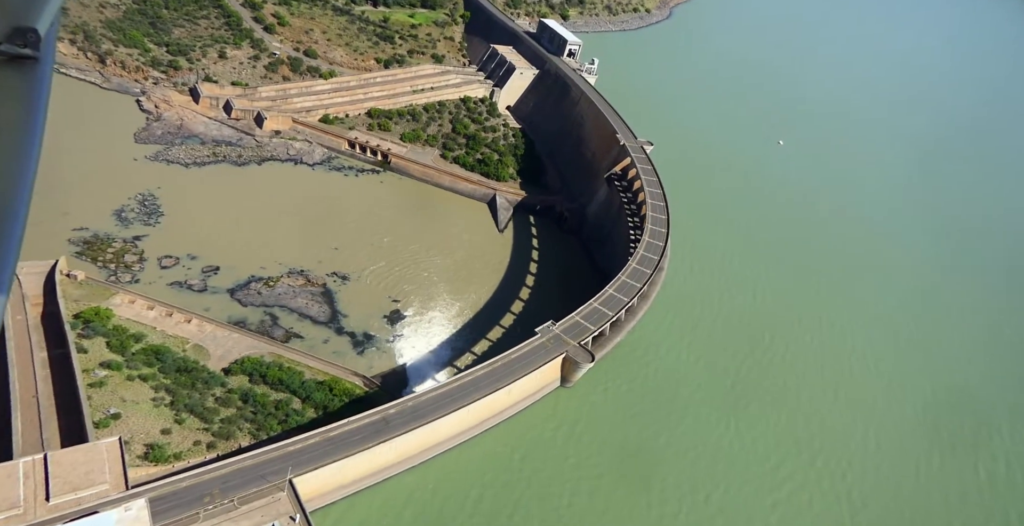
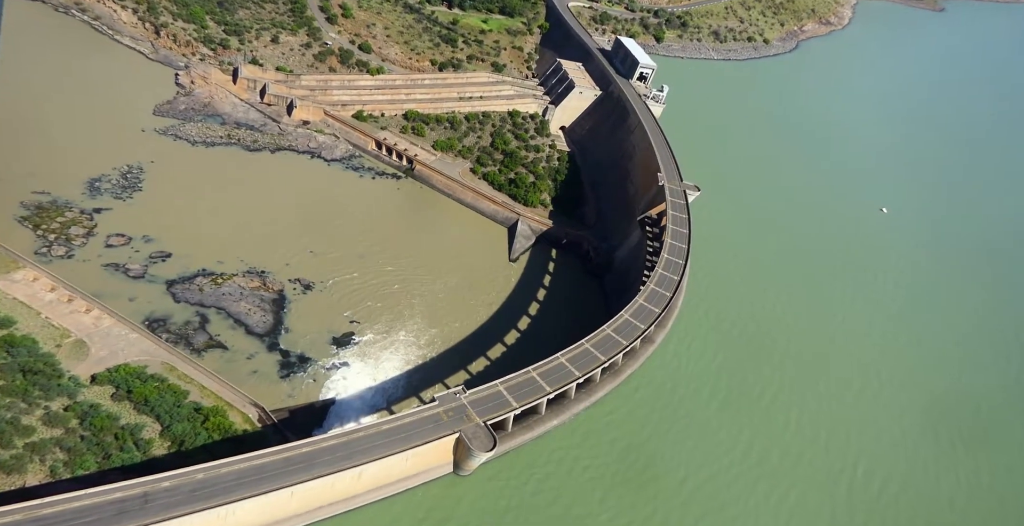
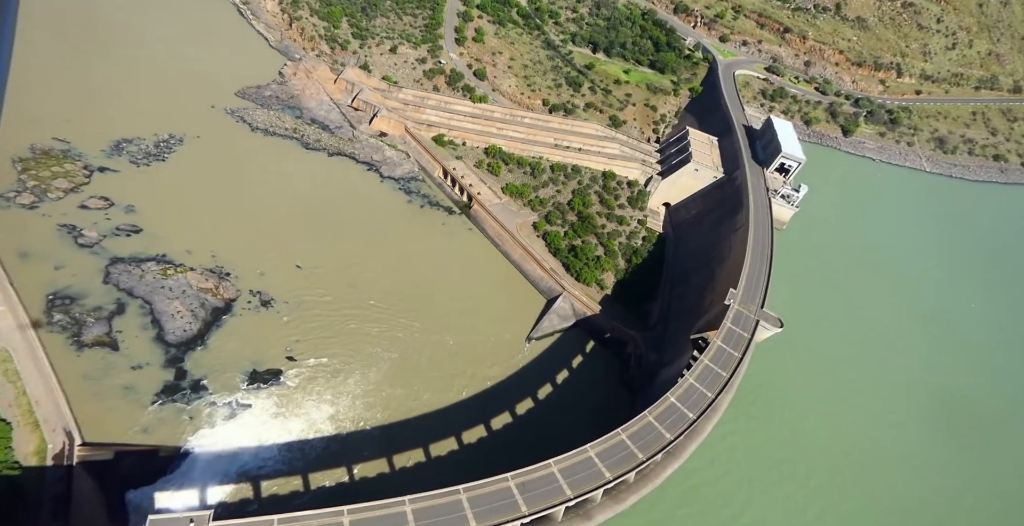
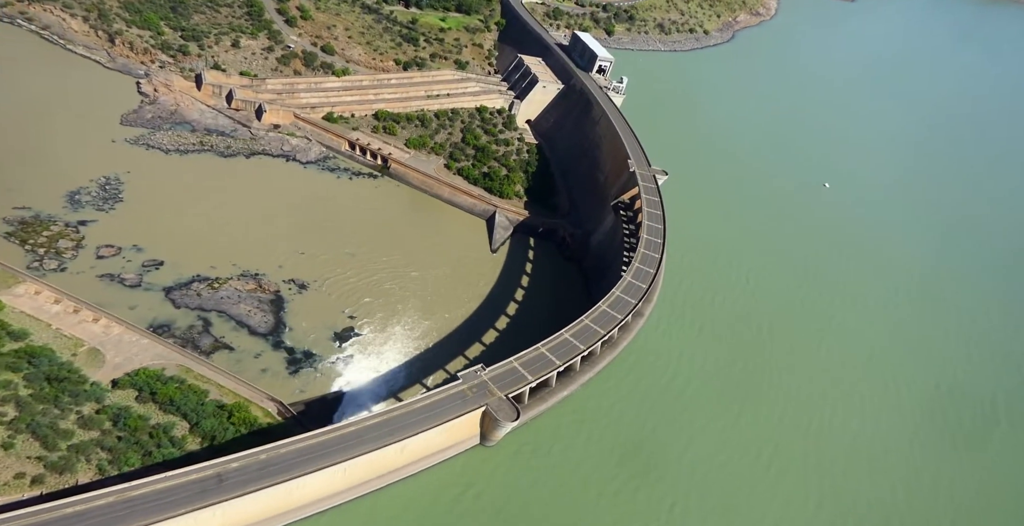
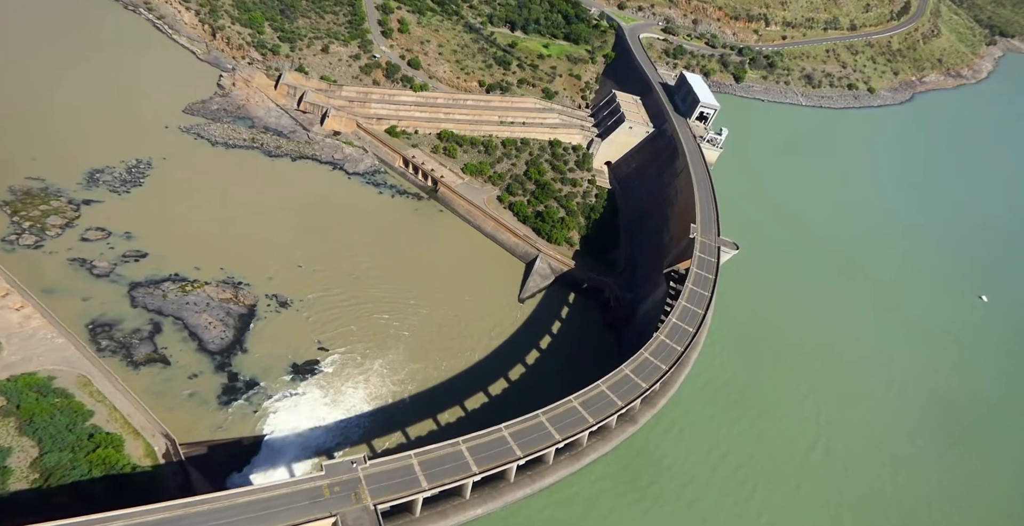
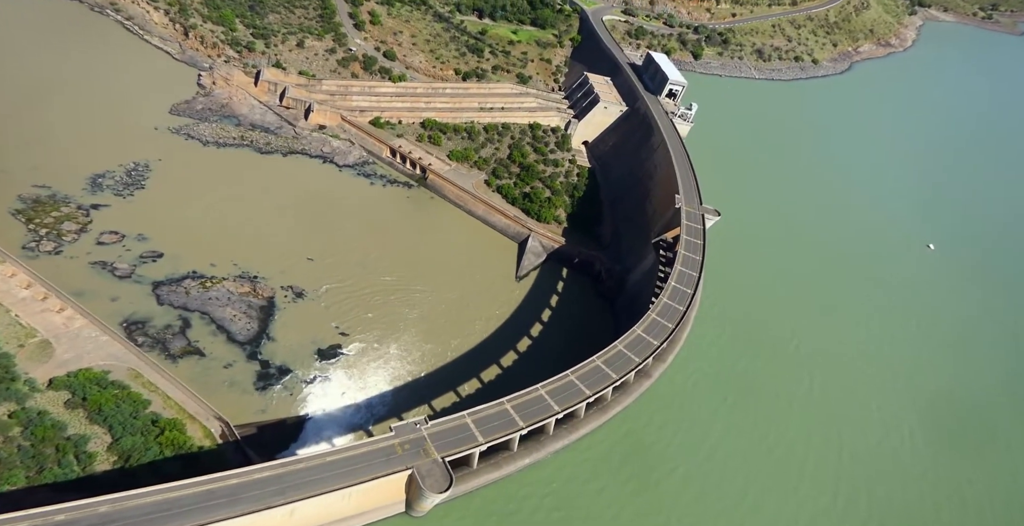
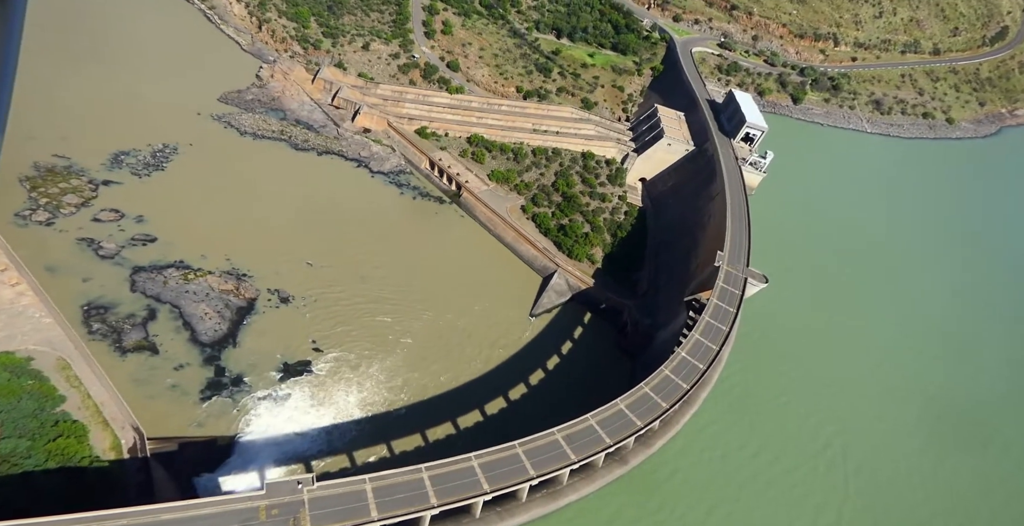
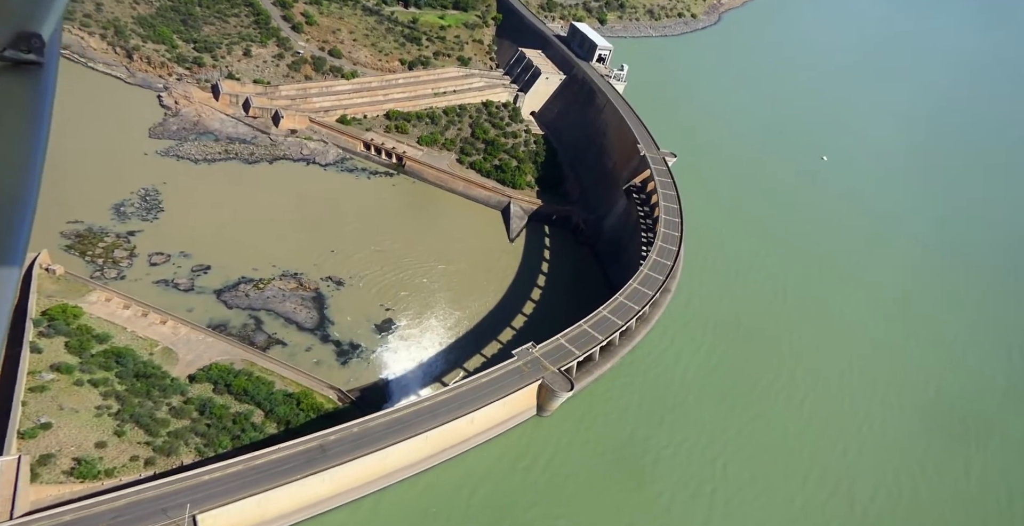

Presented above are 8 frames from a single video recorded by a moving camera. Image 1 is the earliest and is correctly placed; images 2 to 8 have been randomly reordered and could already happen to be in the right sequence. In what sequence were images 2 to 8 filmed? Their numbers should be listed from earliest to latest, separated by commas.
8, 4, 2, 6, 5, 7, 3
